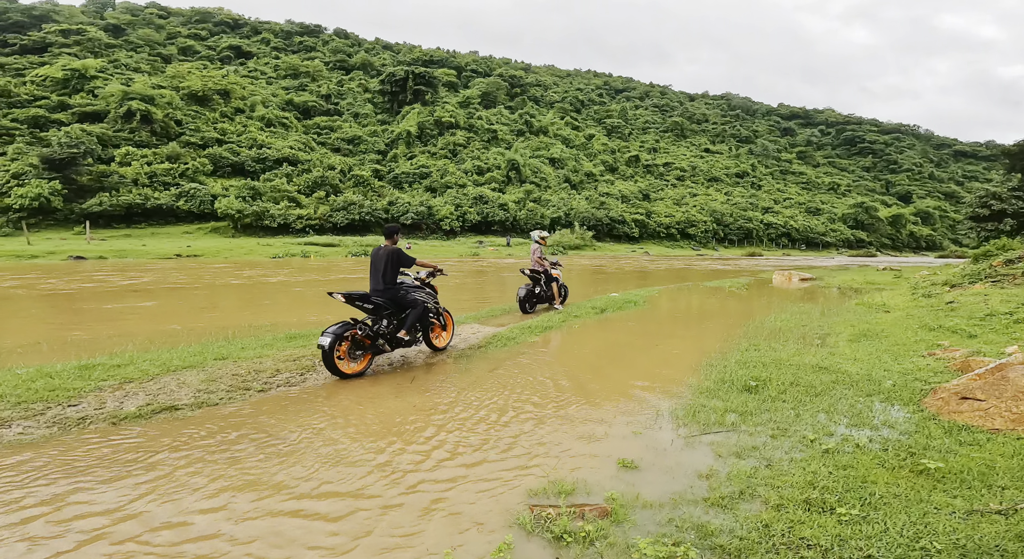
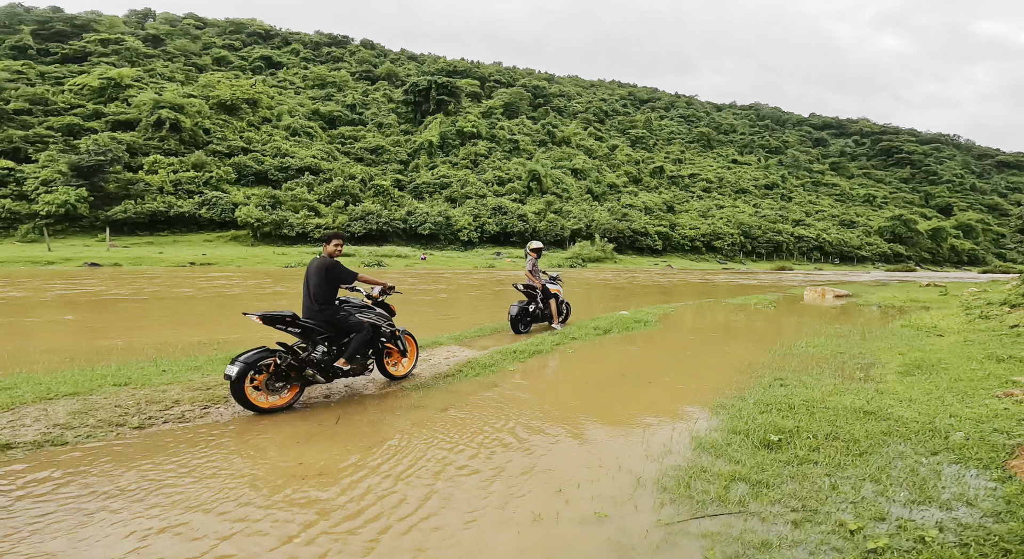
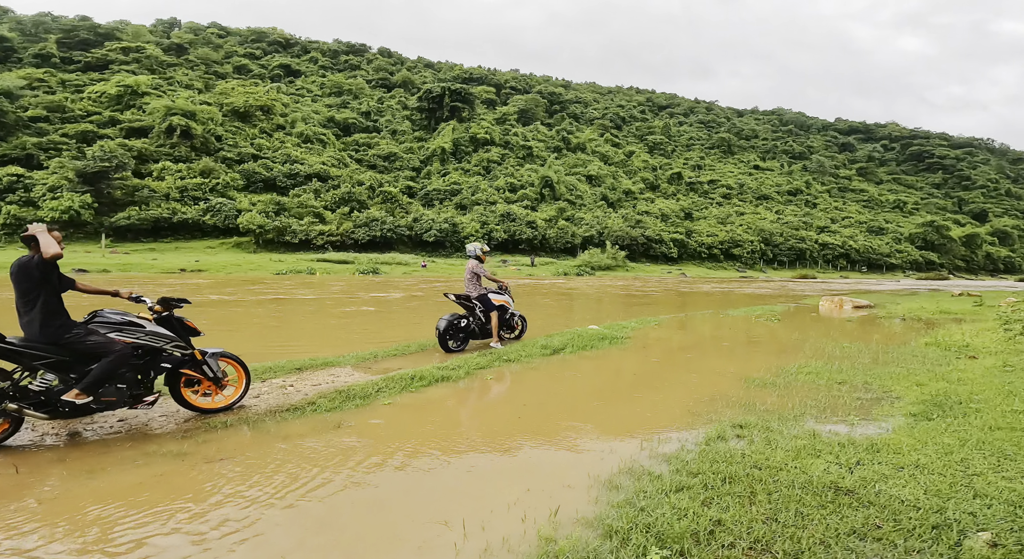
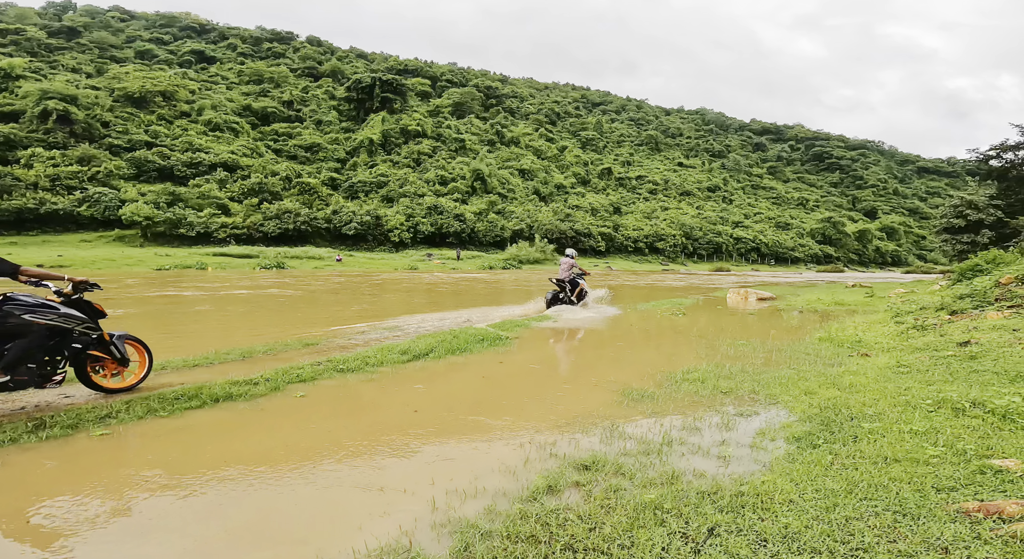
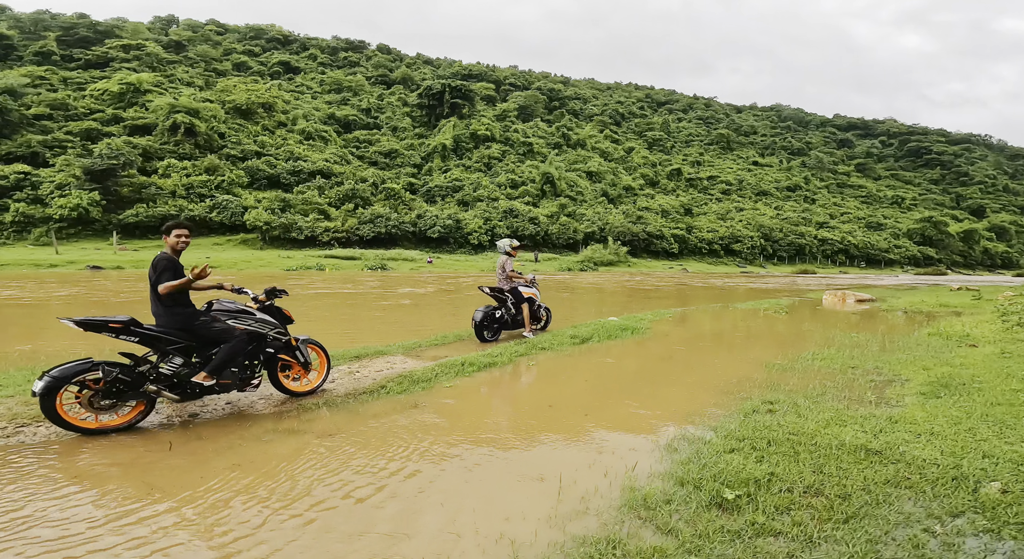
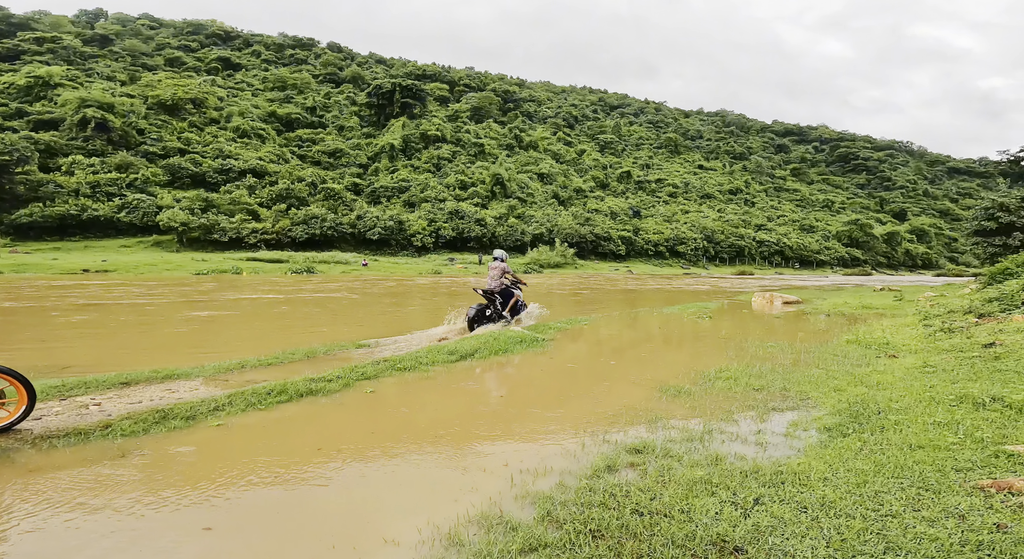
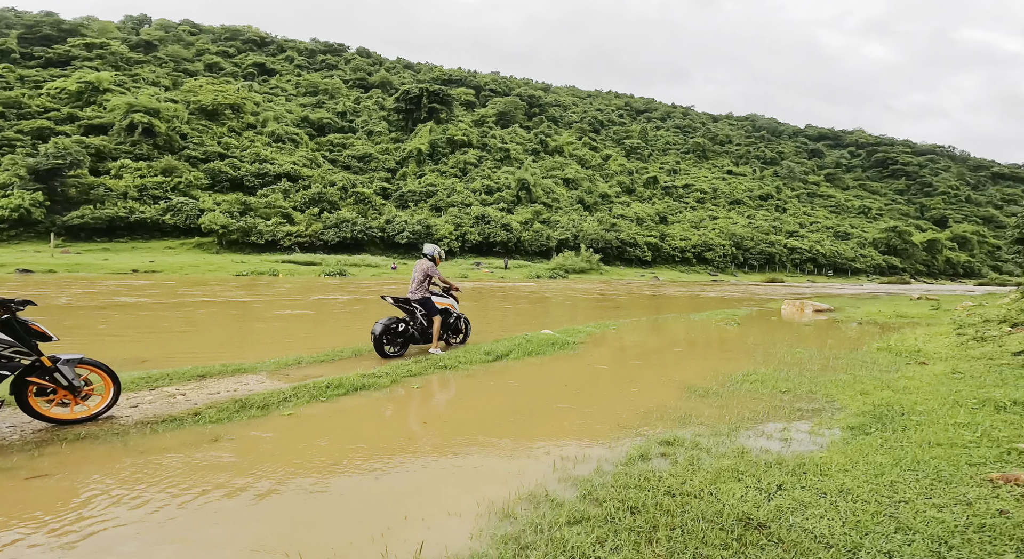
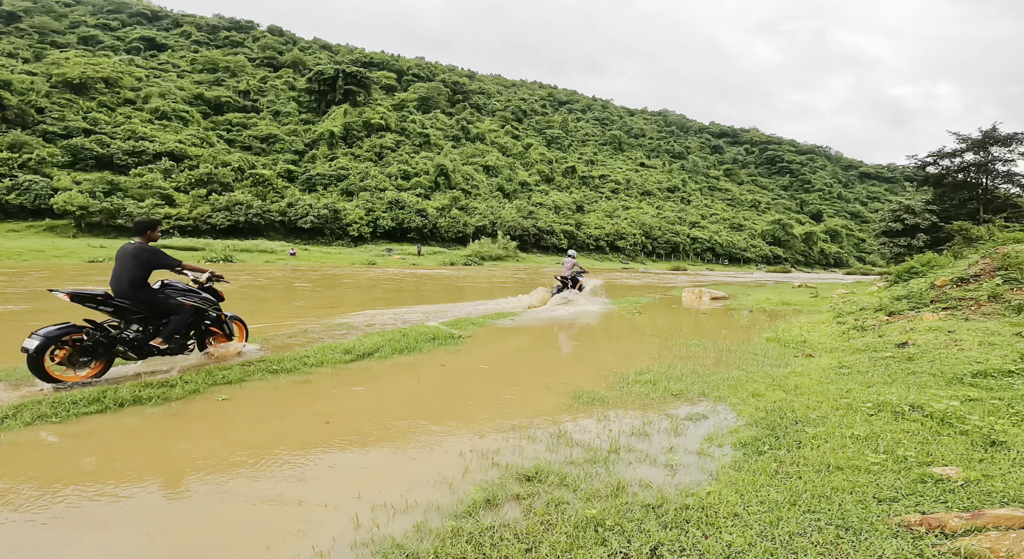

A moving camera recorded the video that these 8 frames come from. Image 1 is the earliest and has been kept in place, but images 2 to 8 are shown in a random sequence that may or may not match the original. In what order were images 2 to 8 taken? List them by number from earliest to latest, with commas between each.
2, 5, 3, 7, 6, 4, 8
